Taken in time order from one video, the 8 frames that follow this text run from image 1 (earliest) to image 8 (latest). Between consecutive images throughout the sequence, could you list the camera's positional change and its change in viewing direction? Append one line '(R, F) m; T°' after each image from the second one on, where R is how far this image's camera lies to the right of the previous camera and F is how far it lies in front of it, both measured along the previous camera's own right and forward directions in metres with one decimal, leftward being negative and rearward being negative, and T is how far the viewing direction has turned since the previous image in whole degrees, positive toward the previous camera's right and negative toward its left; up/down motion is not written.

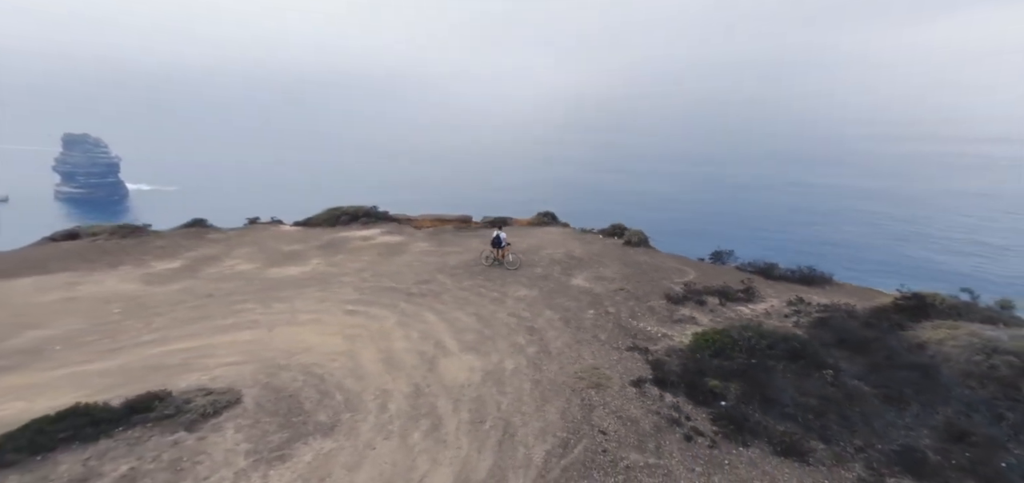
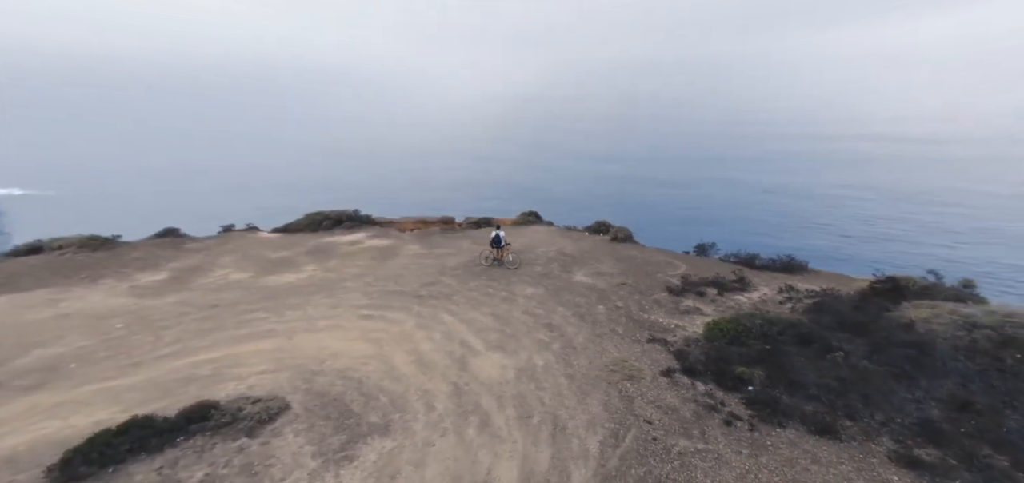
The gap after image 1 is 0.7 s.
(-1.7, +0.1) m; +4°
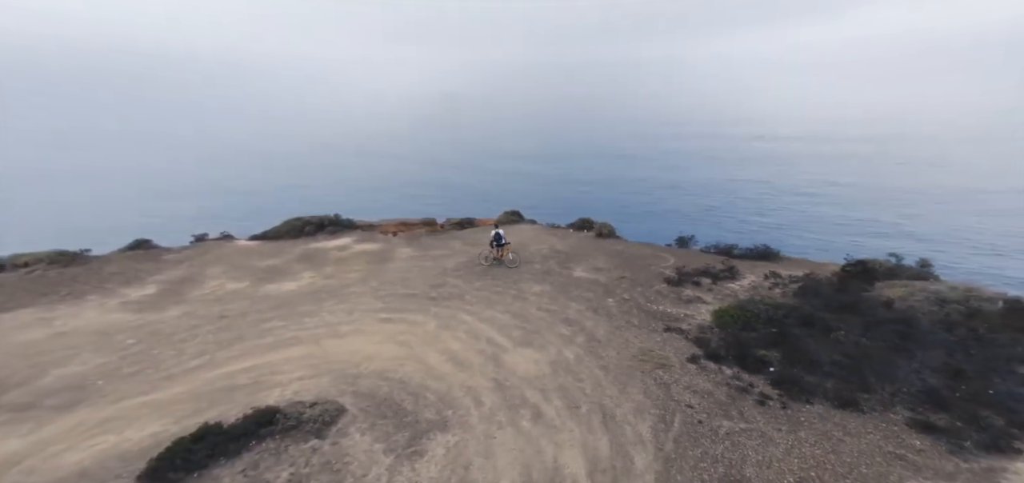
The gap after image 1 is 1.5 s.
(-1.9, -0.1) m; +4°
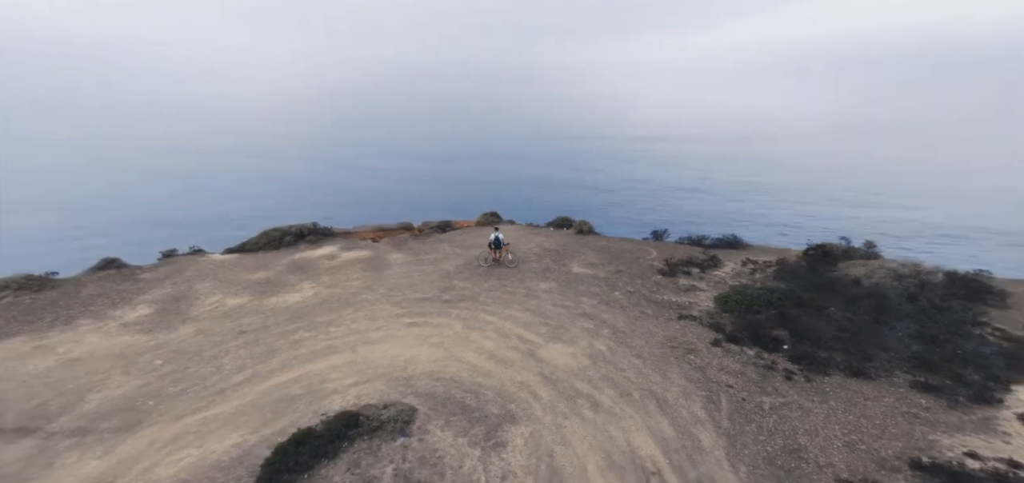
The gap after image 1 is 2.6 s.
(-2.3, -0.4) m; +5°
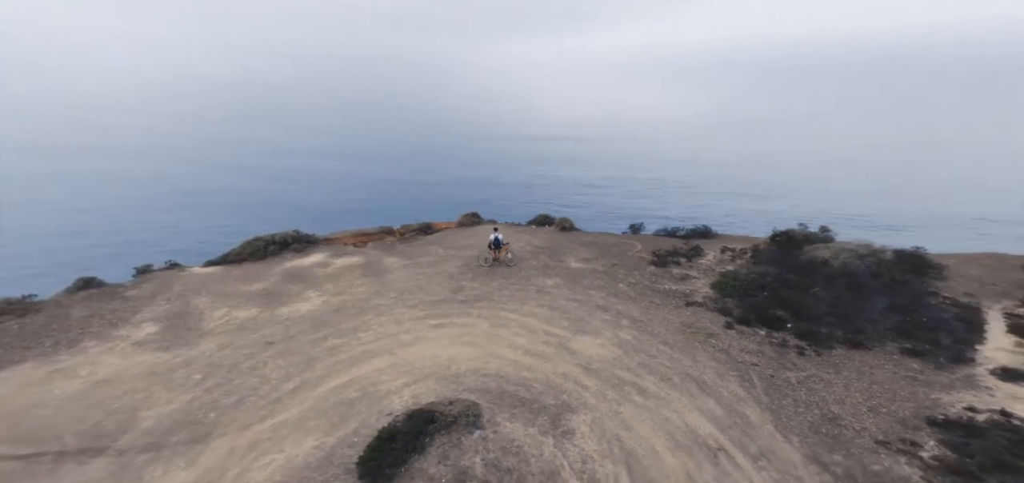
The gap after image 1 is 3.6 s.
(-2.2, -0.6) m; +5°
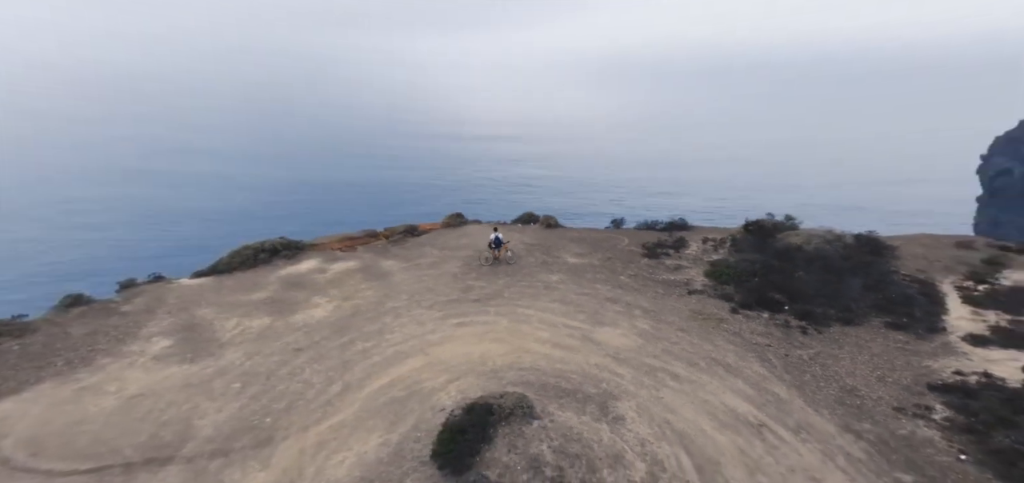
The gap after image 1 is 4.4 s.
(-1.8, -0.7) m; +4°
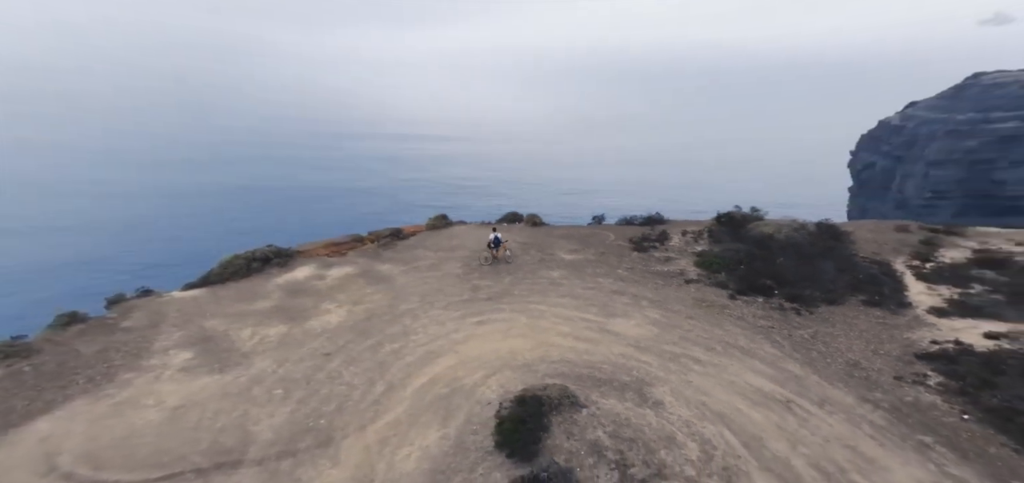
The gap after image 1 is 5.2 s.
(-1.8, -0.9) m; +4°
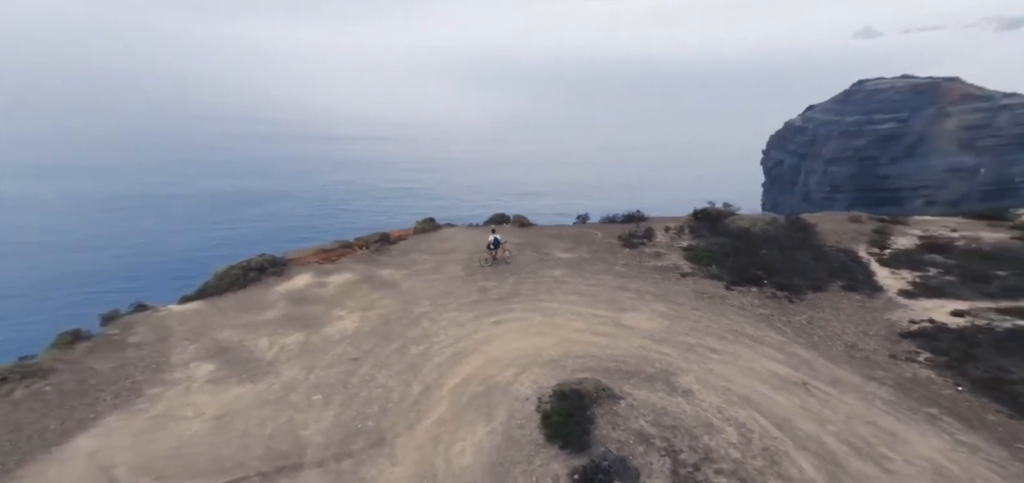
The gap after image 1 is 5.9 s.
(-1.6, -1.0) m; +3°
